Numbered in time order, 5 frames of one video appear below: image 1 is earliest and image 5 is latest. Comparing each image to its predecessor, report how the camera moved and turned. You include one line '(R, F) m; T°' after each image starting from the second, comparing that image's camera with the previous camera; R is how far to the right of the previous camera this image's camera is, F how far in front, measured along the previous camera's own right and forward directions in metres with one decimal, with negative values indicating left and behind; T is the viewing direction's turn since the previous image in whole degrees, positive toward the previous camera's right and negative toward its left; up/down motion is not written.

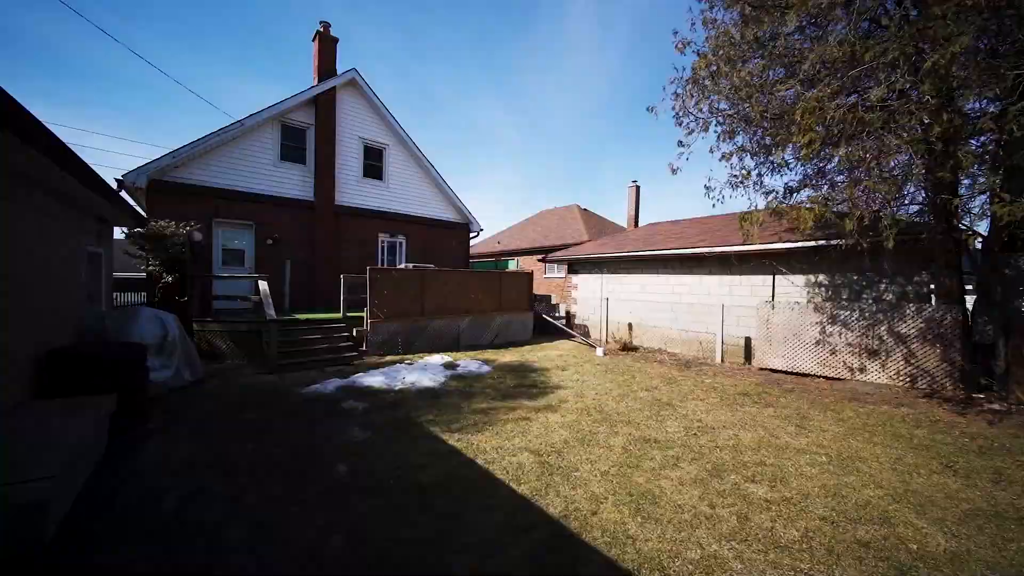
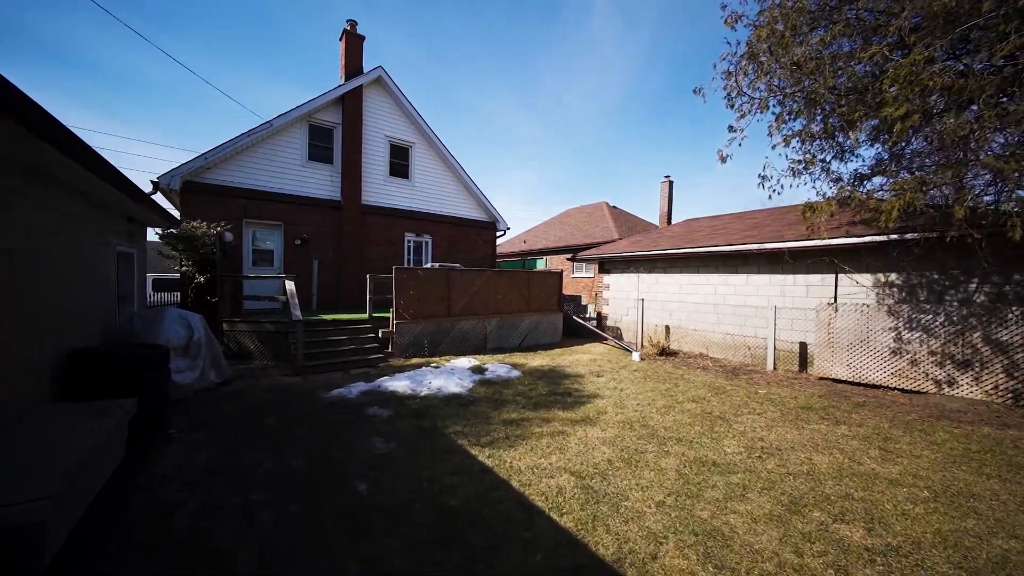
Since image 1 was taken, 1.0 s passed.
(-0.1, +0.4) m; -4°
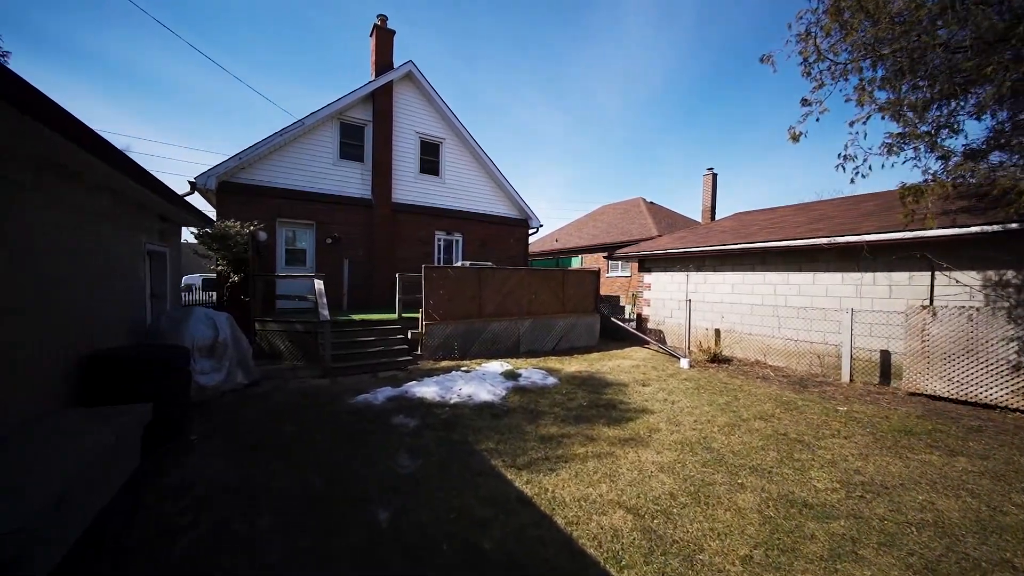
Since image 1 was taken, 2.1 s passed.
(-0.1, +0.5) m; -5°
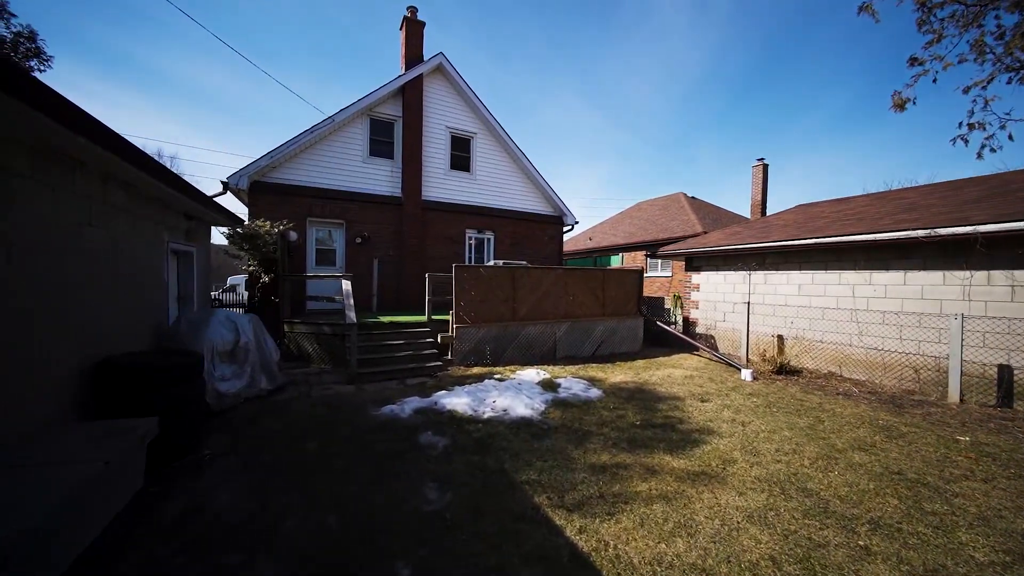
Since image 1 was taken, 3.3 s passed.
(-0.1, +0.6) m; -5°
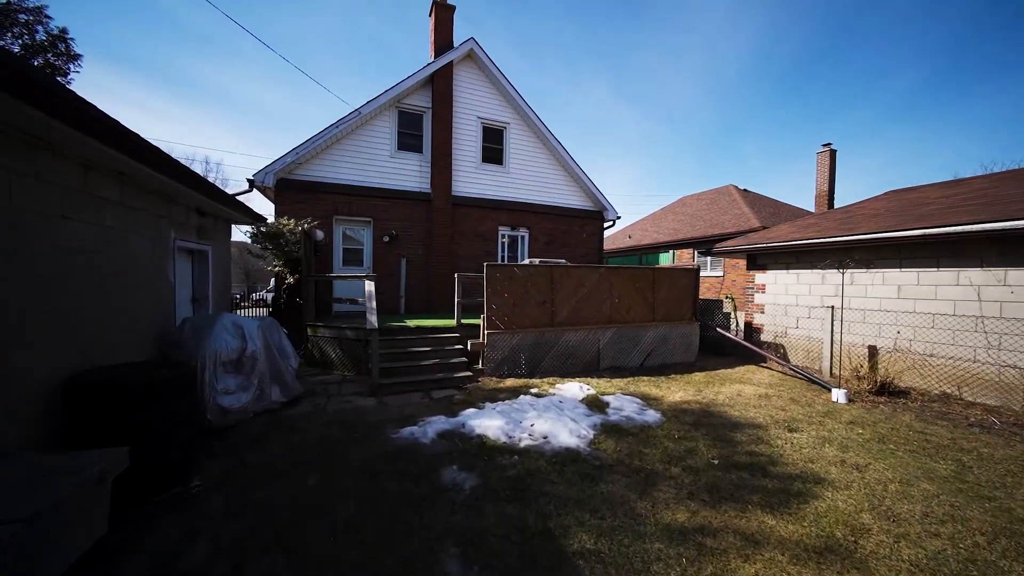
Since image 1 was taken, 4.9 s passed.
(-0.1, +0.8) m; -5°
